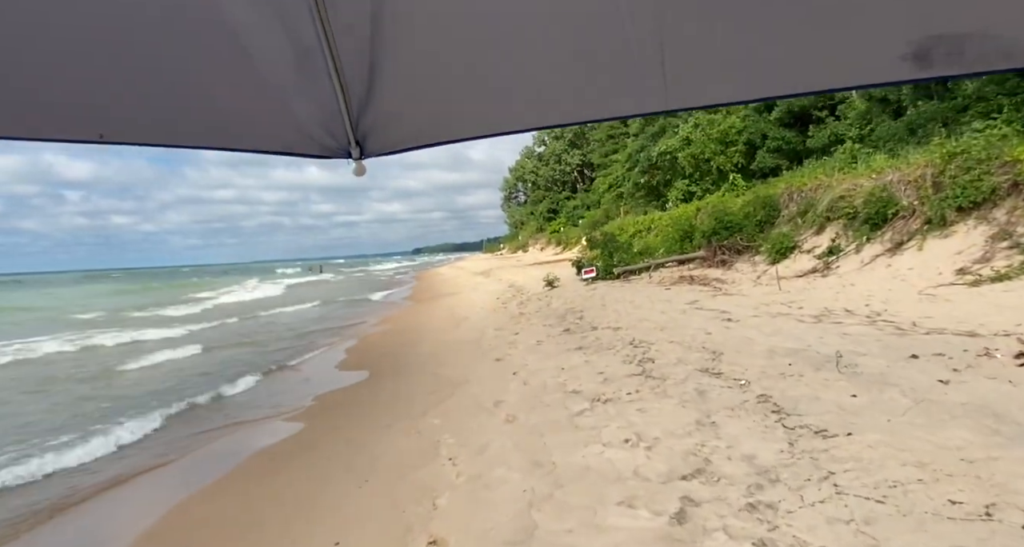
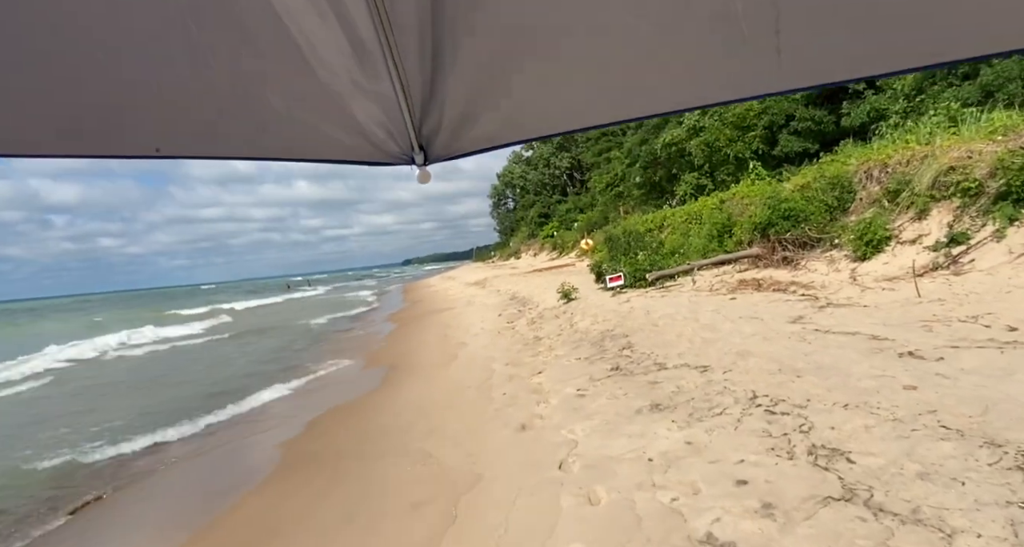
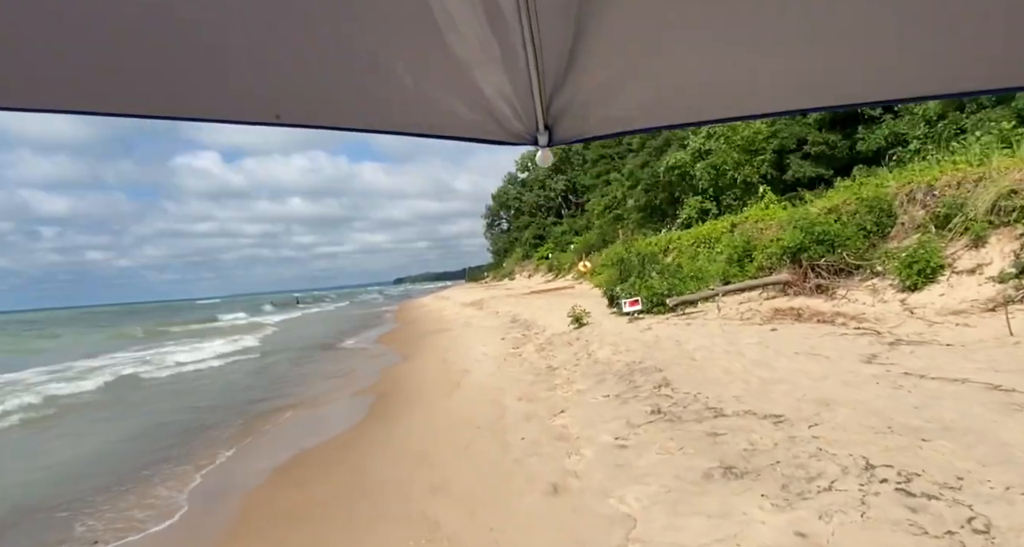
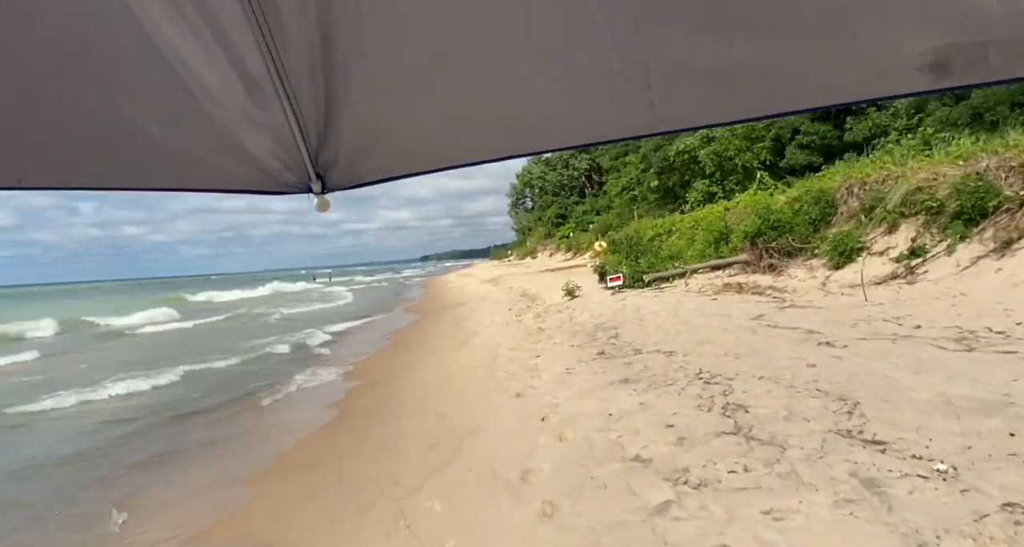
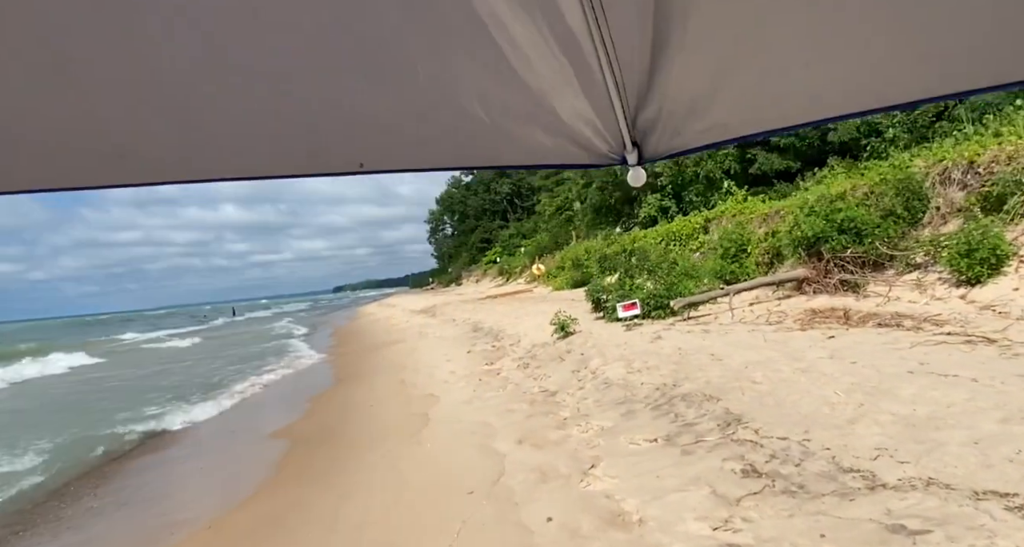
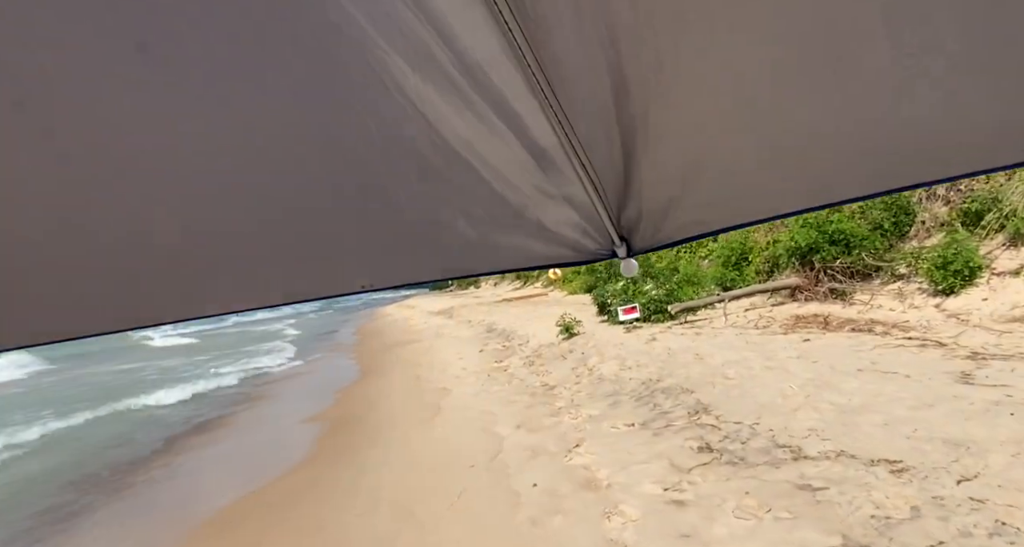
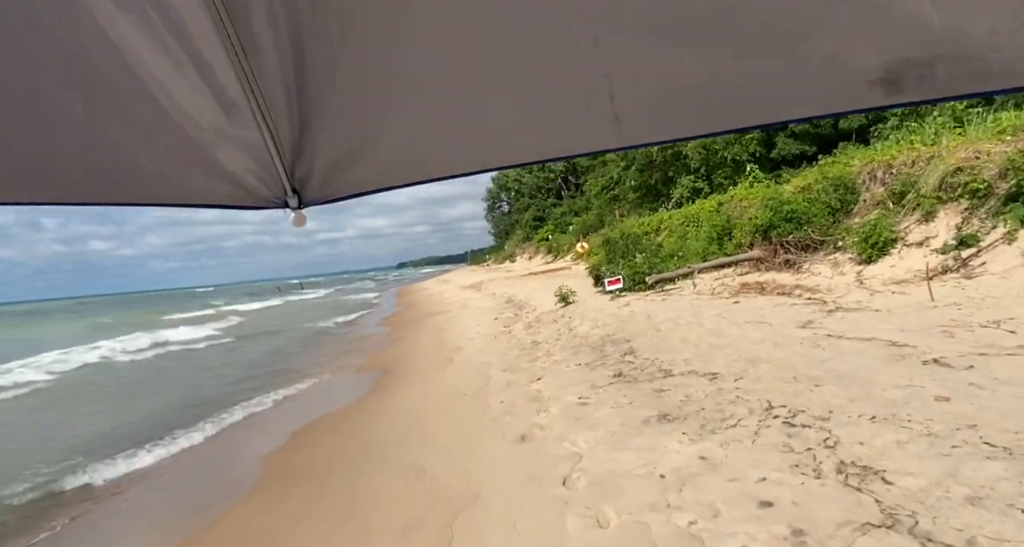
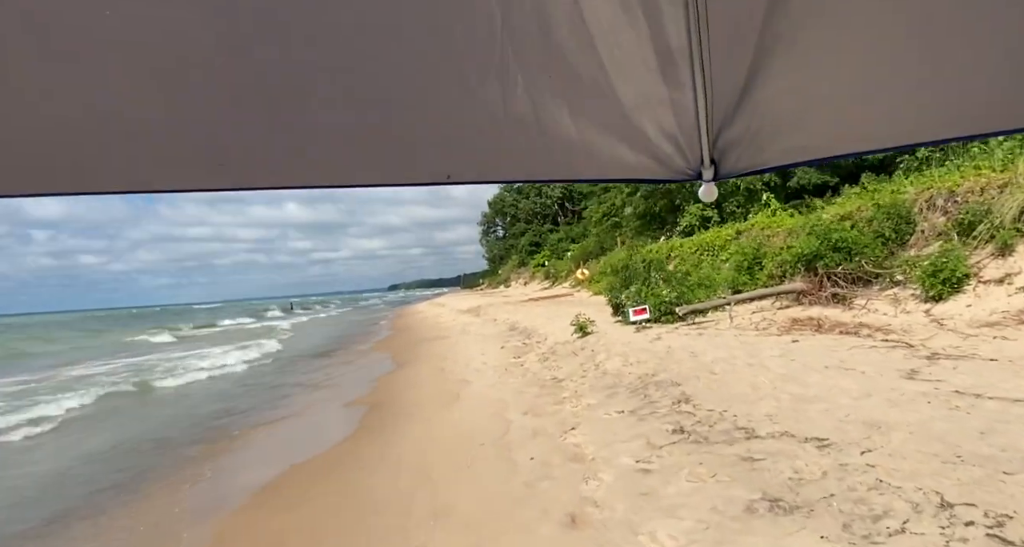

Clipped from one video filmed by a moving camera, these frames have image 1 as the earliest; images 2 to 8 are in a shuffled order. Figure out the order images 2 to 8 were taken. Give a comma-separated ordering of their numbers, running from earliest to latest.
4, 2, 7, 3, 8, 6, 5
